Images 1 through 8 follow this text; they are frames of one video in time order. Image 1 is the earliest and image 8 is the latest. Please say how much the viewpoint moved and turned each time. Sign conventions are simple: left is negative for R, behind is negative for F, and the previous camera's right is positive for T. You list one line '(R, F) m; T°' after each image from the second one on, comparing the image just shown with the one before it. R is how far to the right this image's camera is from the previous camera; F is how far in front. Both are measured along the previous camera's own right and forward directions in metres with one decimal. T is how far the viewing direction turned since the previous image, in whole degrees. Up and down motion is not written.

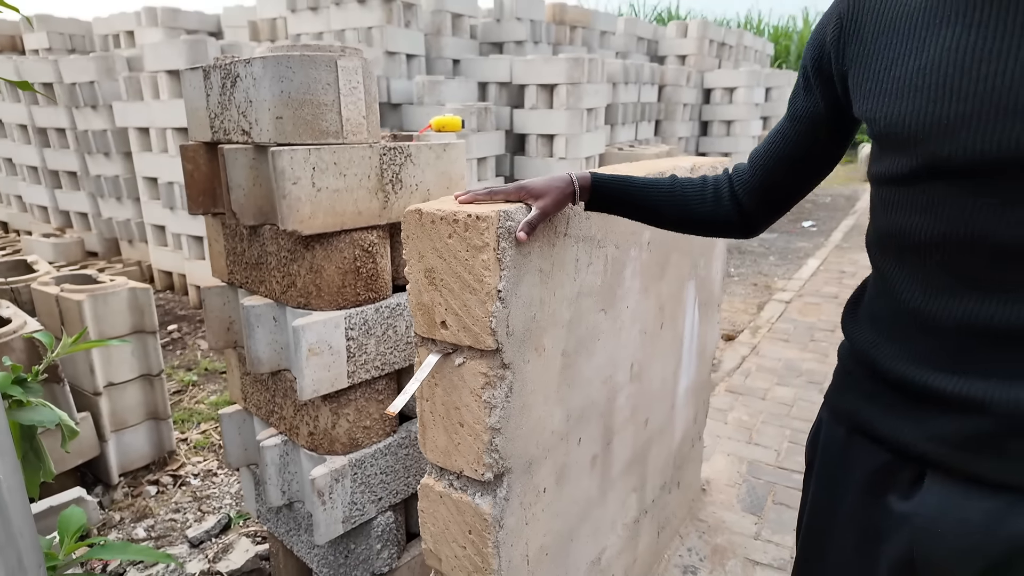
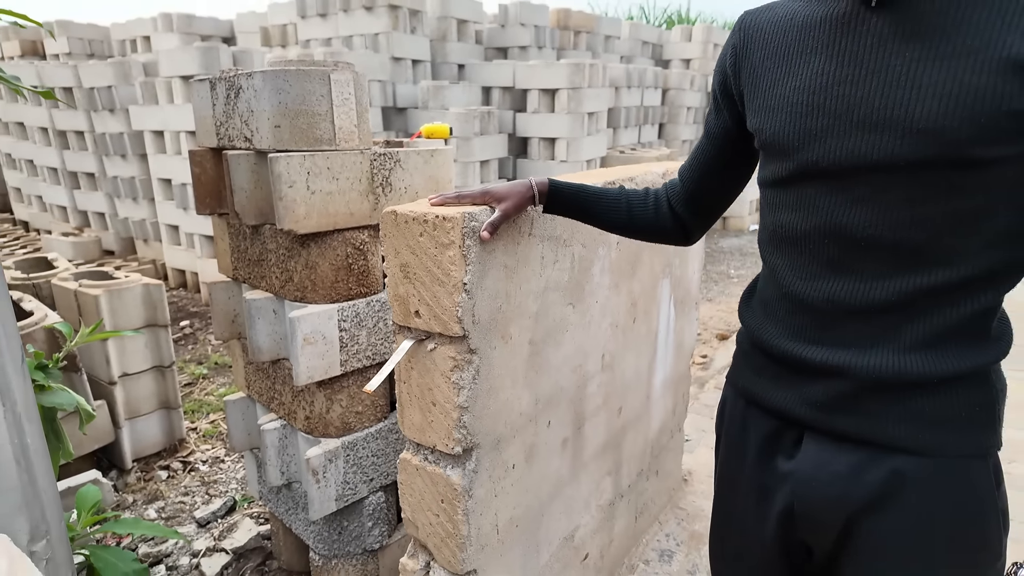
(+0.1, -0.1) m; -1°
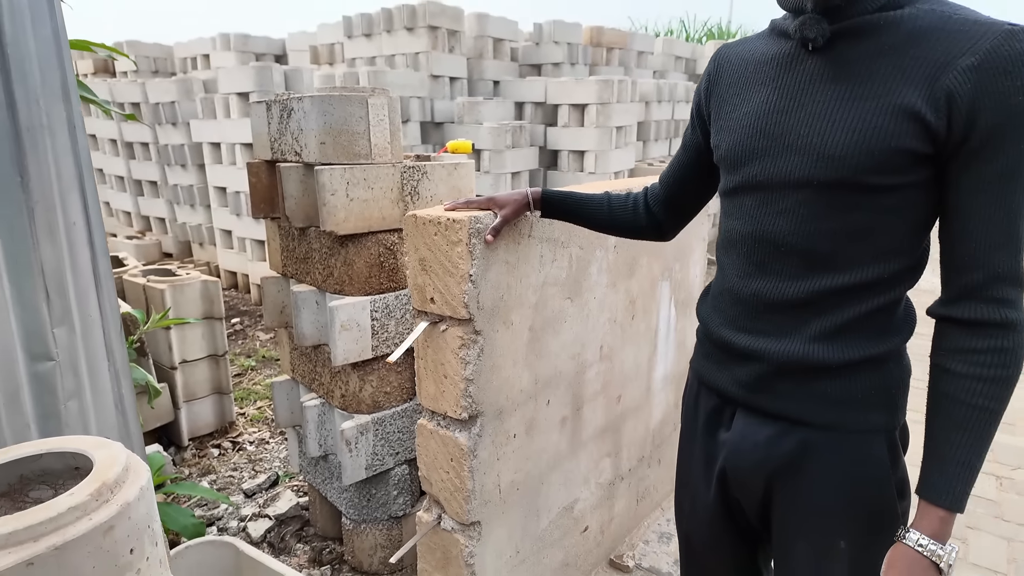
(+0.1, -0.2) m; -4°
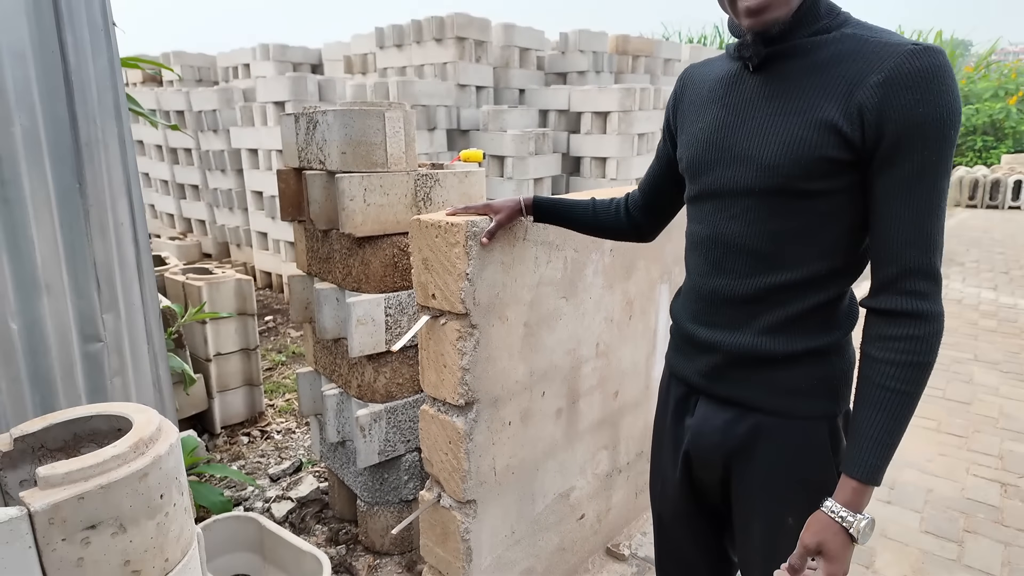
(+0.1, -0.1) m; -3°
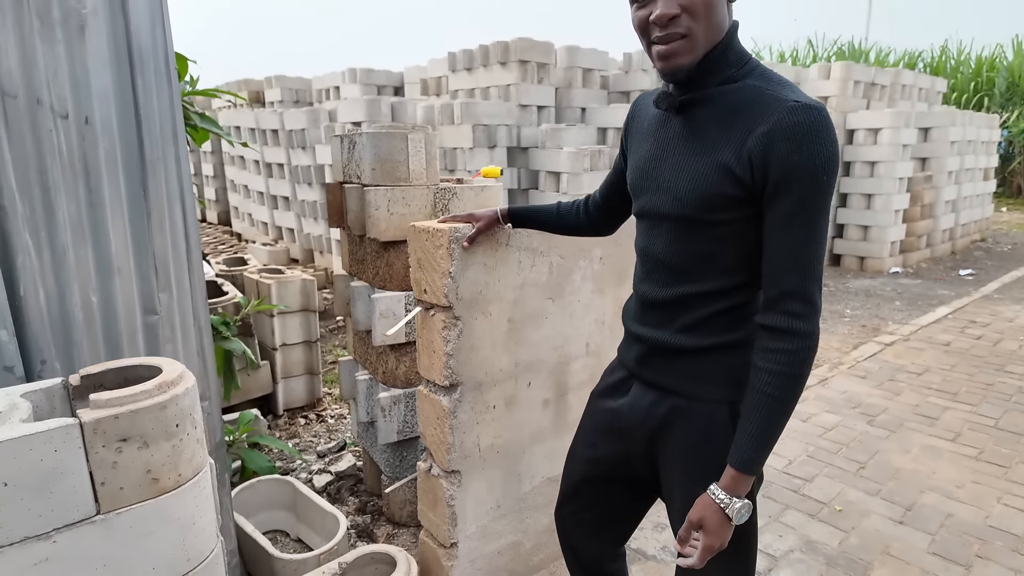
(+0.3, -0.2) m; -8°
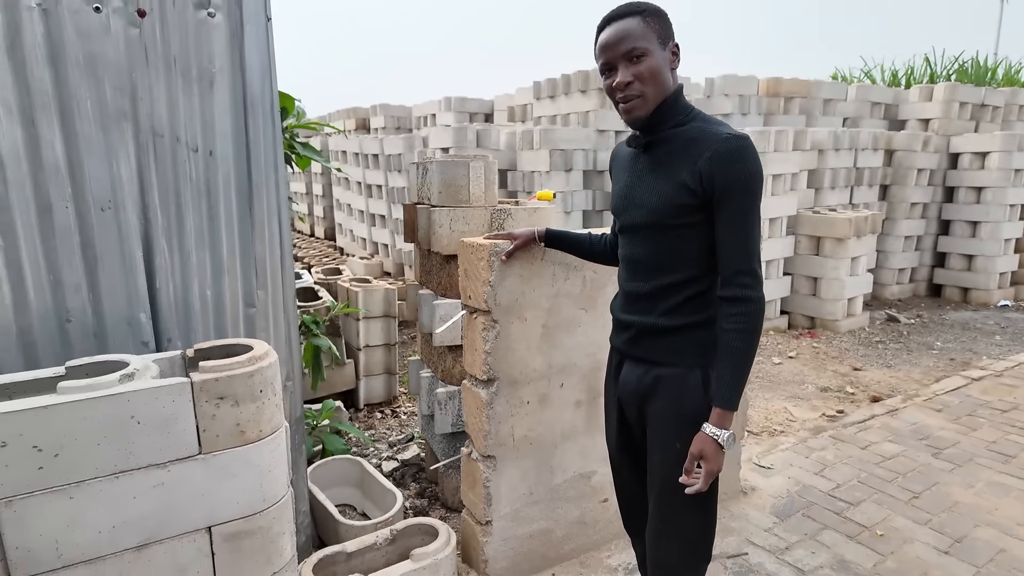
(+0.2, -0.3) m; -9°
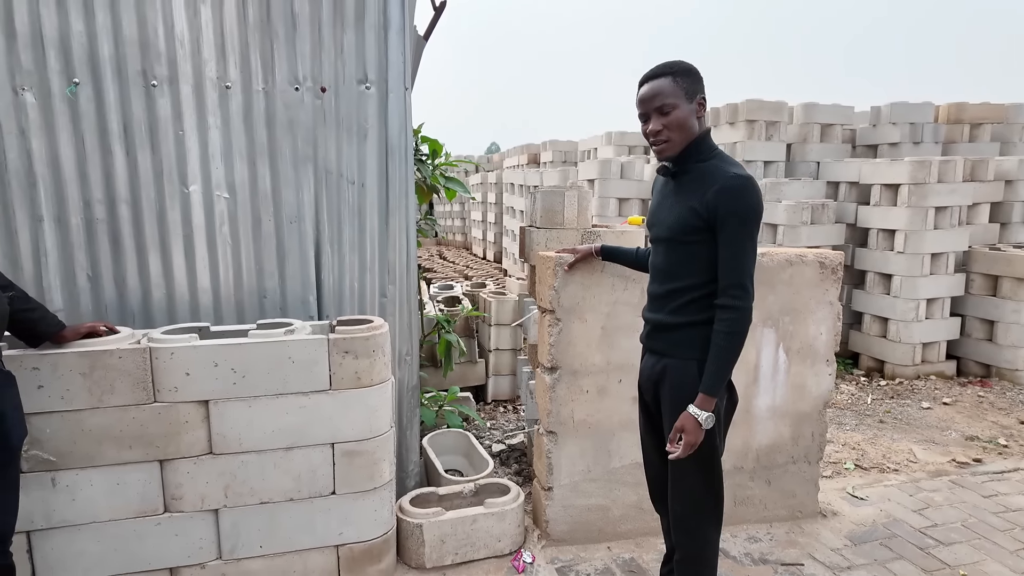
(+0.5, -0.5) m; -17°
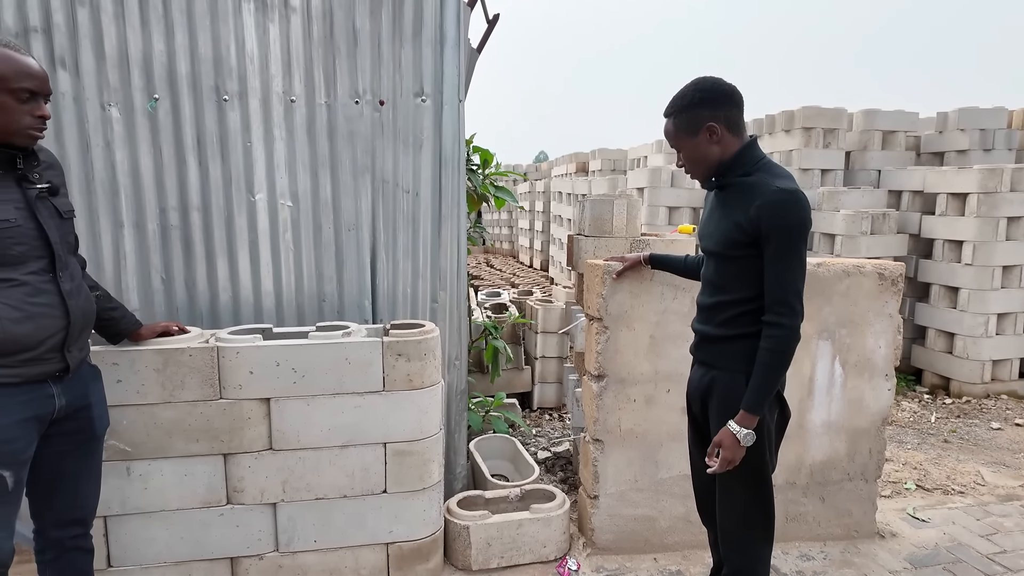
(0.0, 0.0) m; -4°
